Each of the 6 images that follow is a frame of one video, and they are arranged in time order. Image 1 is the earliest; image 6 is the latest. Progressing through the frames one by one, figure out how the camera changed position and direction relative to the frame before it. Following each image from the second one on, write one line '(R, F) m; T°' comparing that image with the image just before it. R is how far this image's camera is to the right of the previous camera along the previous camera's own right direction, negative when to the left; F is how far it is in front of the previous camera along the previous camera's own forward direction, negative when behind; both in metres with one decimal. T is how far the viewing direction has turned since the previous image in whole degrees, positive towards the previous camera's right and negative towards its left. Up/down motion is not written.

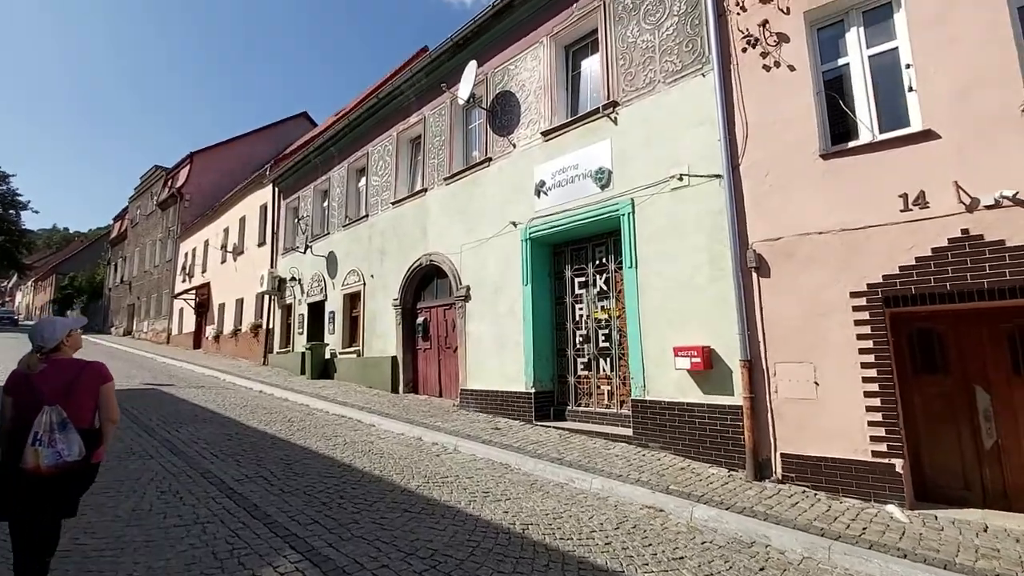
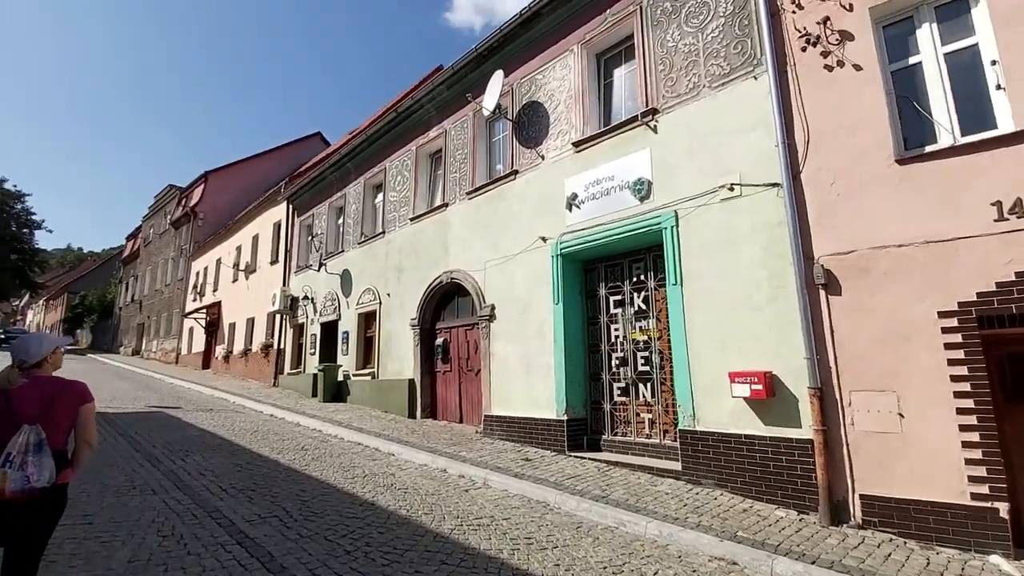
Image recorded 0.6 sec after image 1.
(-0.4, +0.6) m; -1°
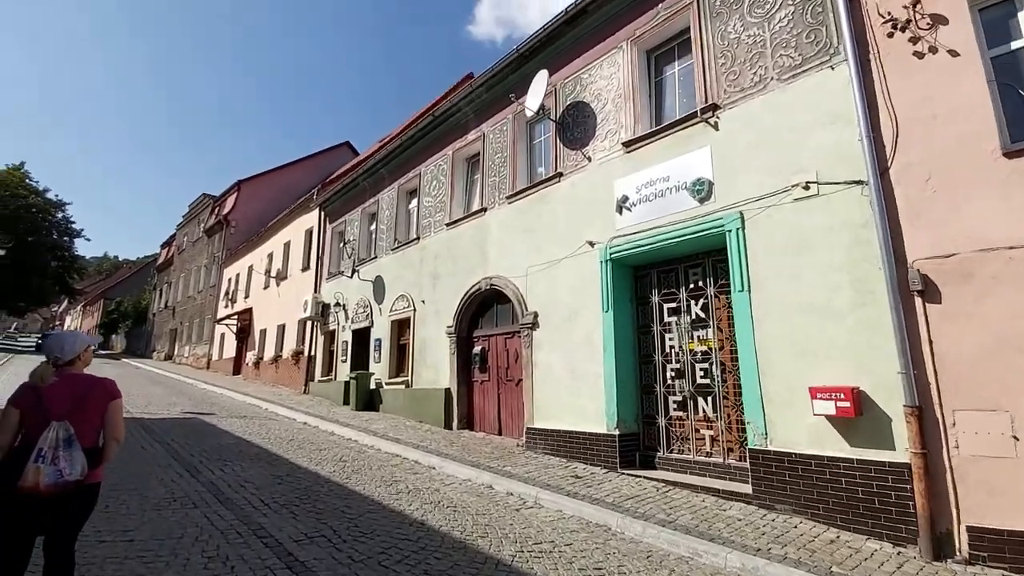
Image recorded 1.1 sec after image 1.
(-0.4, +0.4) m; -2°
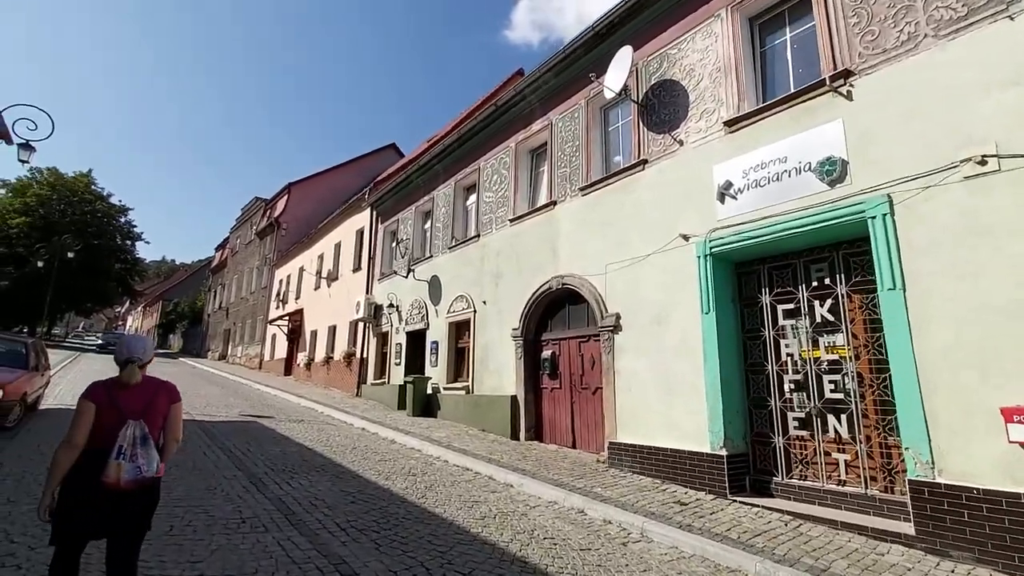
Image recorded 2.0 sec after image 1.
(-0.7, +0.8) m; -4°
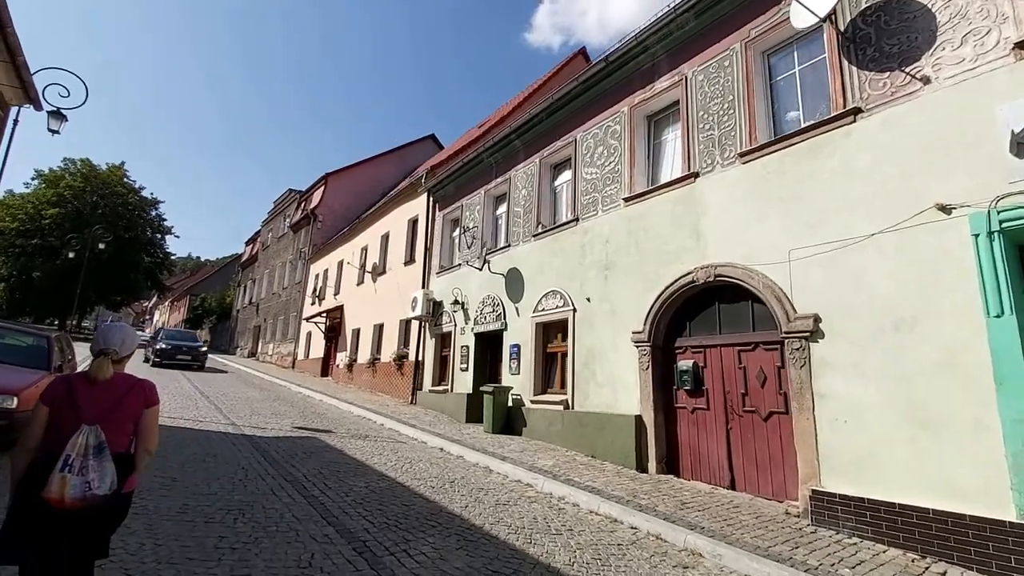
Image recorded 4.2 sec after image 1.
(-1.8, +2.0) m; -2°
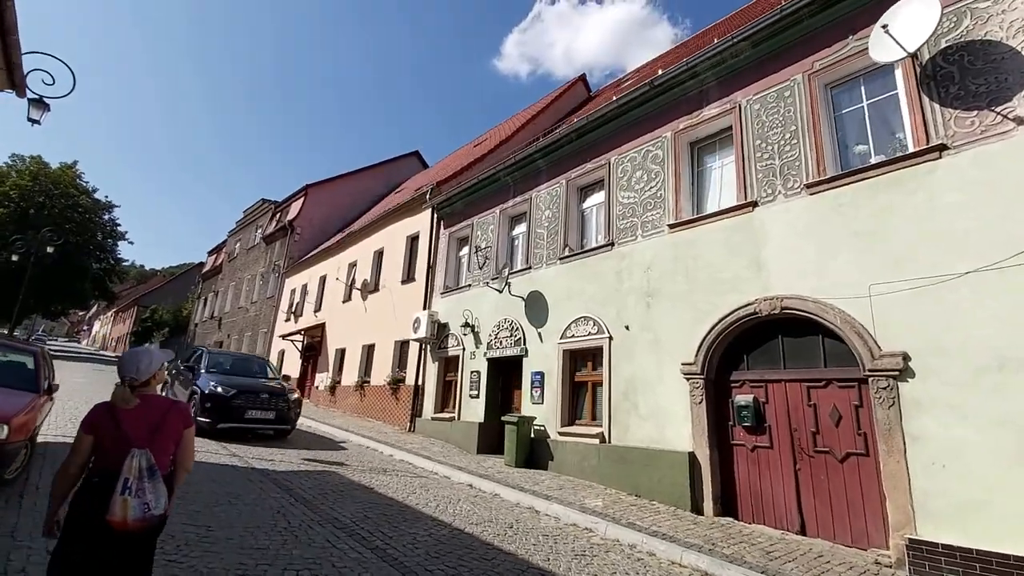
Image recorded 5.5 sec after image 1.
(-1.4, +0.6) m; +4°
